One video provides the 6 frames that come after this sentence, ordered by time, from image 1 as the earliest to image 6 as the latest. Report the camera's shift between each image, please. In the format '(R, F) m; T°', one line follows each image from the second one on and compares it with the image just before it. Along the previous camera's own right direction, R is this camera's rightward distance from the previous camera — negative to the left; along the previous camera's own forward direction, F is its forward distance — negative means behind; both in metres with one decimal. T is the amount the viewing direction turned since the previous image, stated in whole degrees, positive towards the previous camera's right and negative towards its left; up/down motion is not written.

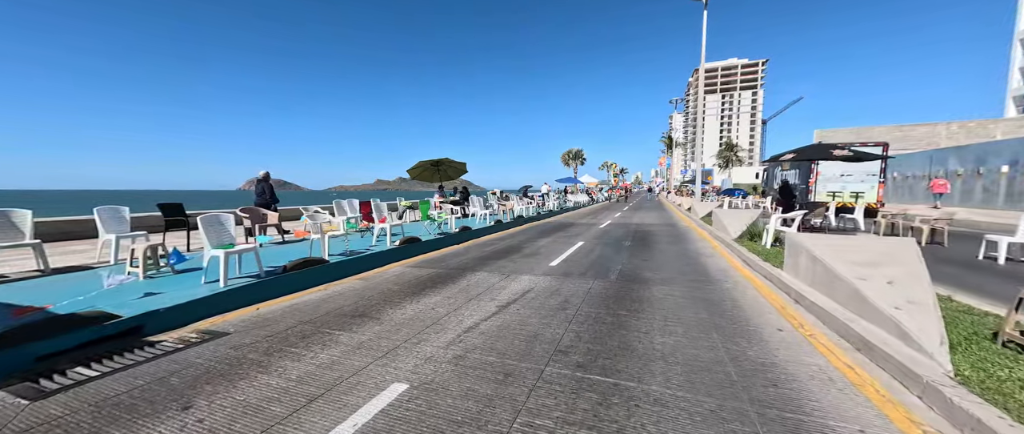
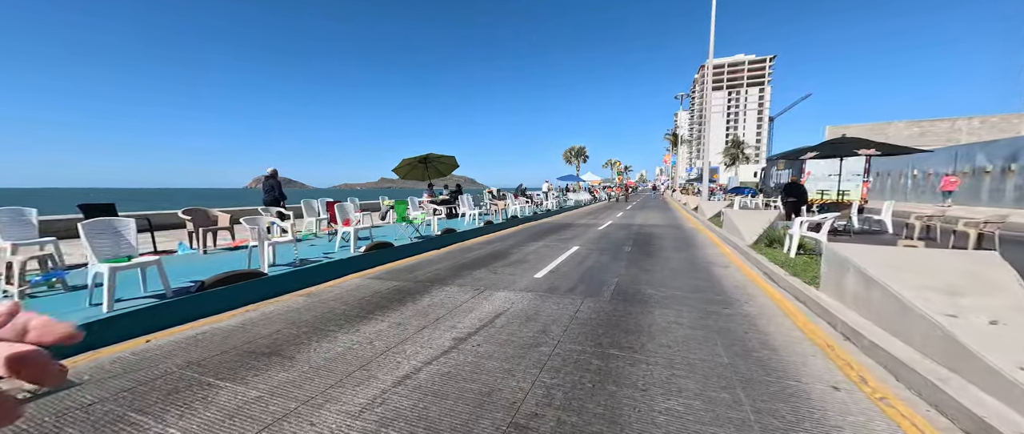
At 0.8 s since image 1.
(+0.4, +1.1) m; -1°
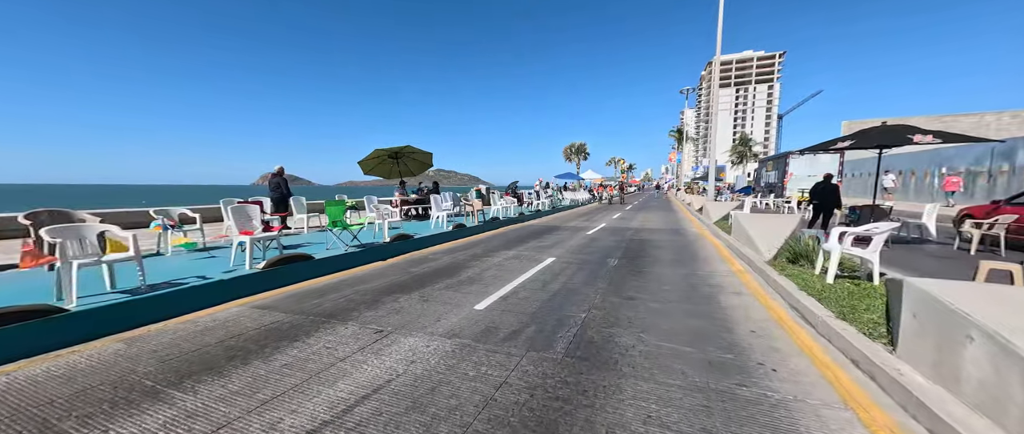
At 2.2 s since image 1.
(+0.9, +1.7) m; -1°
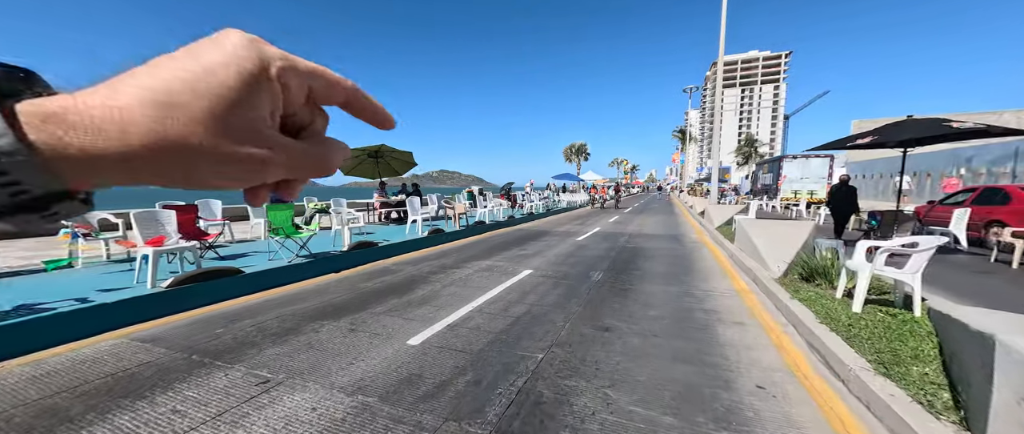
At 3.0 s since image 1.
(+0.6, +0.9) m; -1°
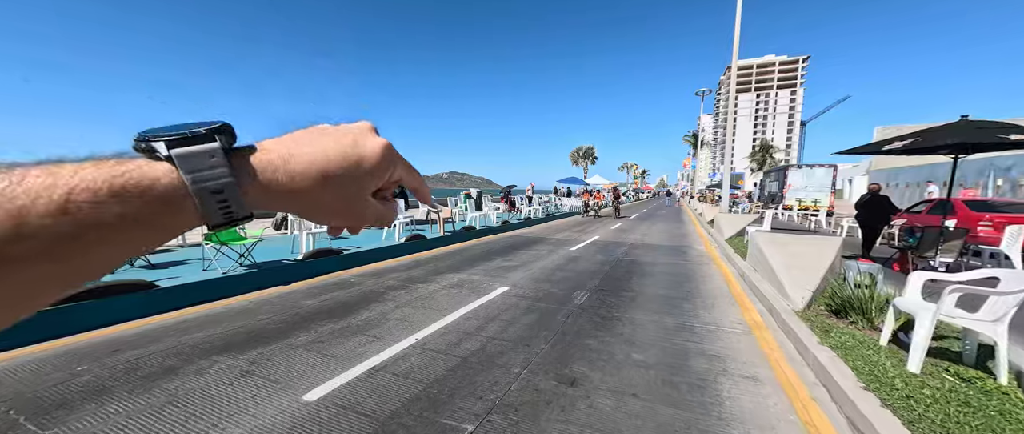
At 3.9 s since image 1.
(+0.6, +0.9) m; -1°
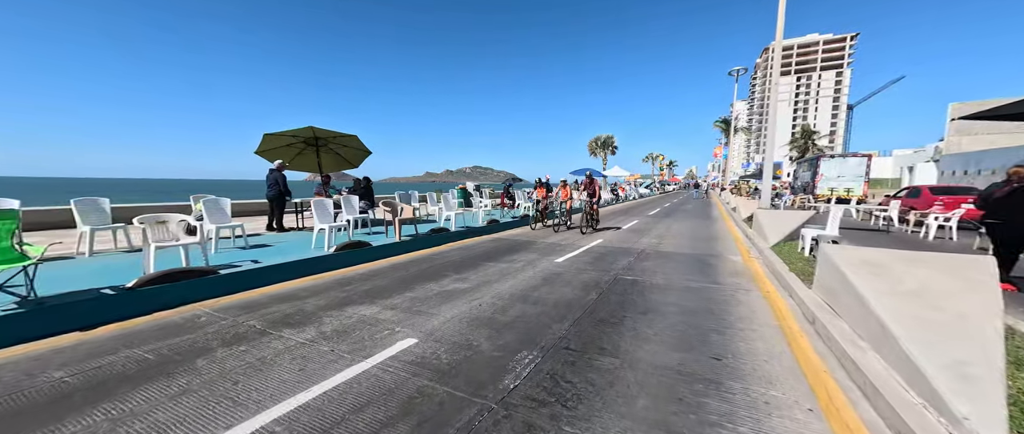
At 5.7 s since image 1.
(+1.2, +2.4) m; -4°
